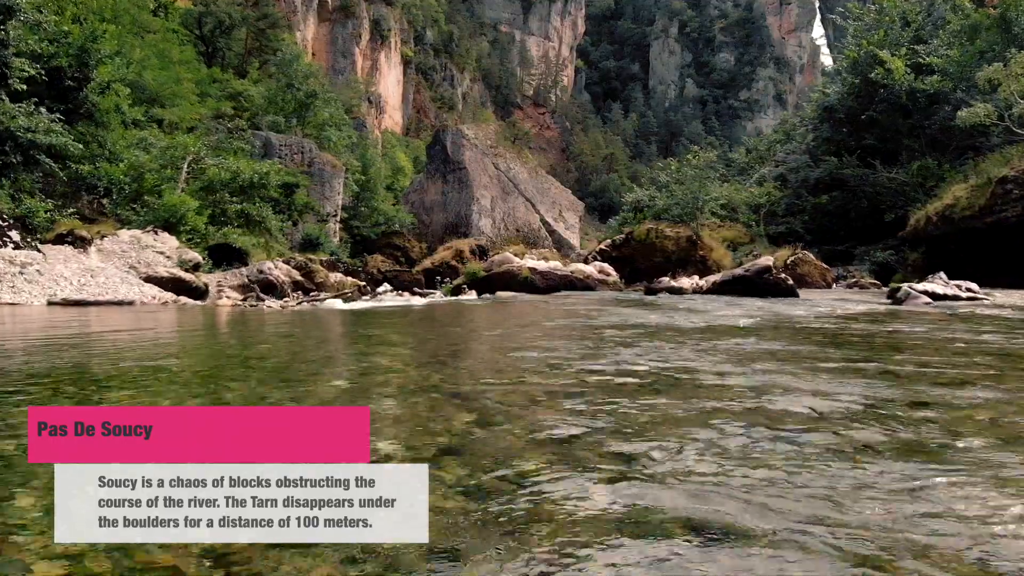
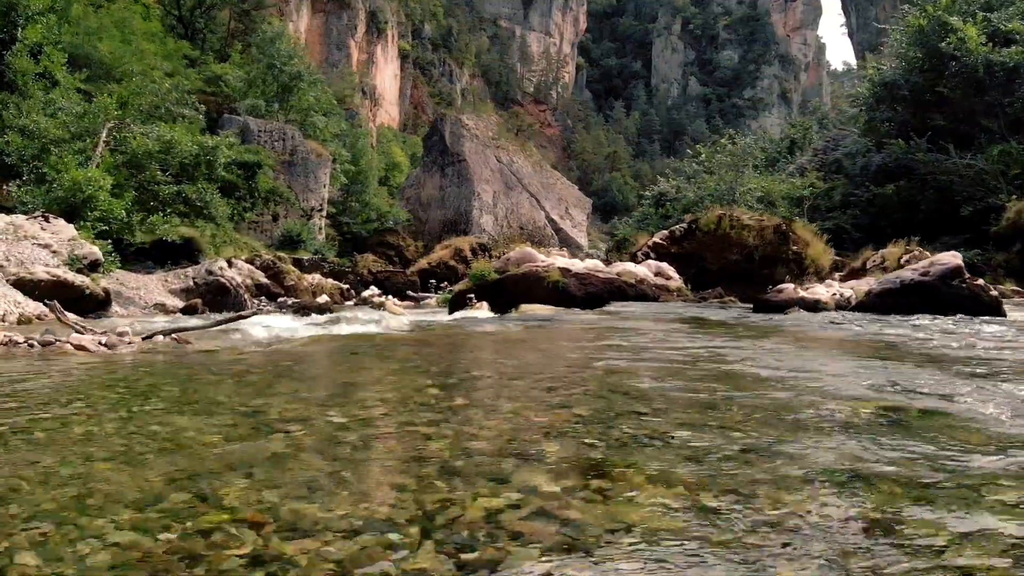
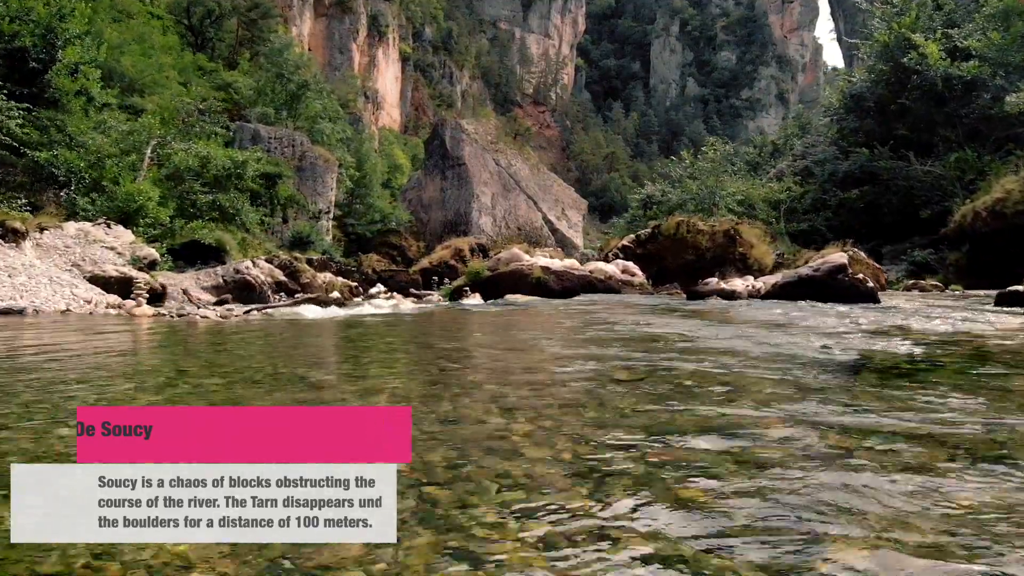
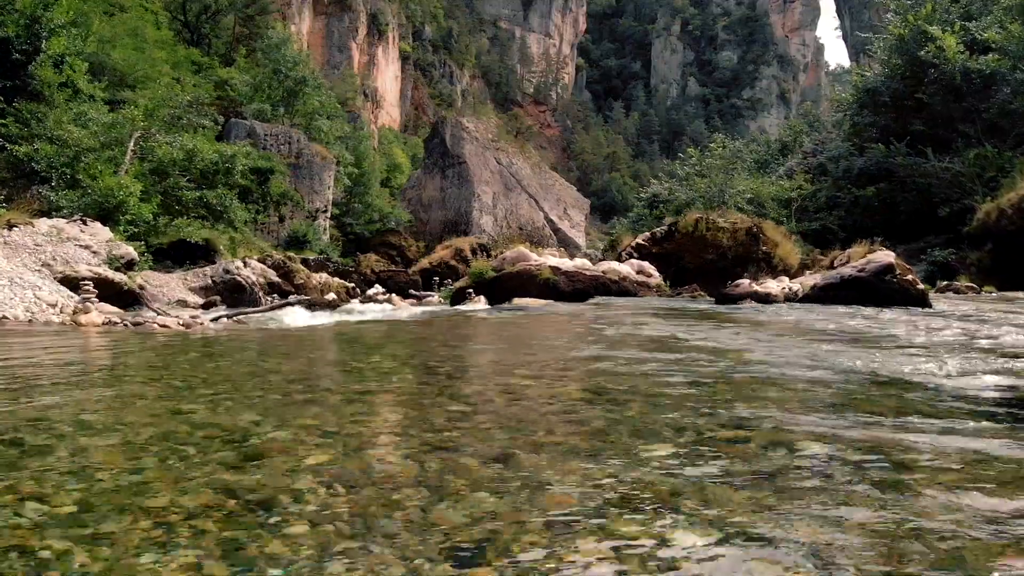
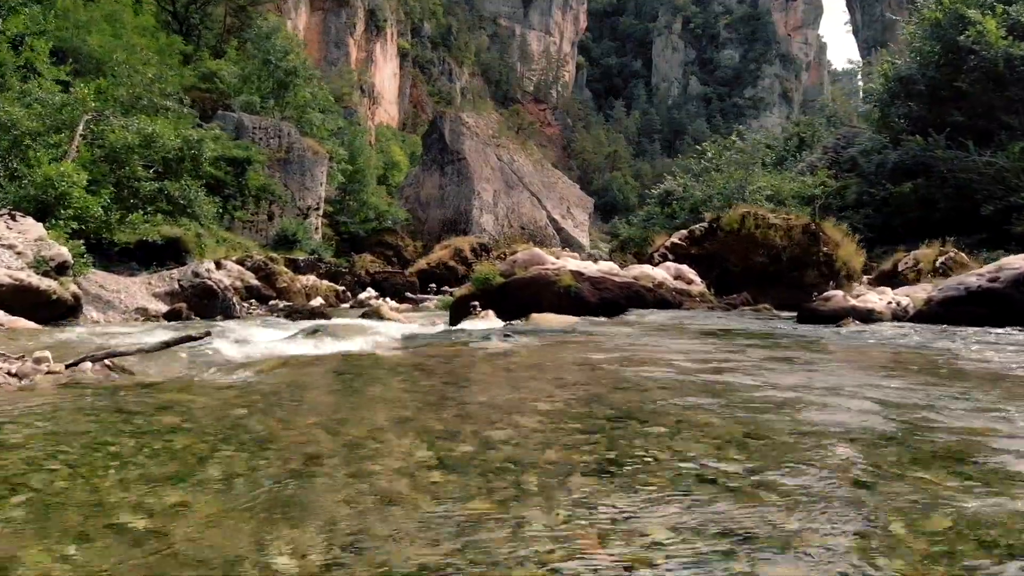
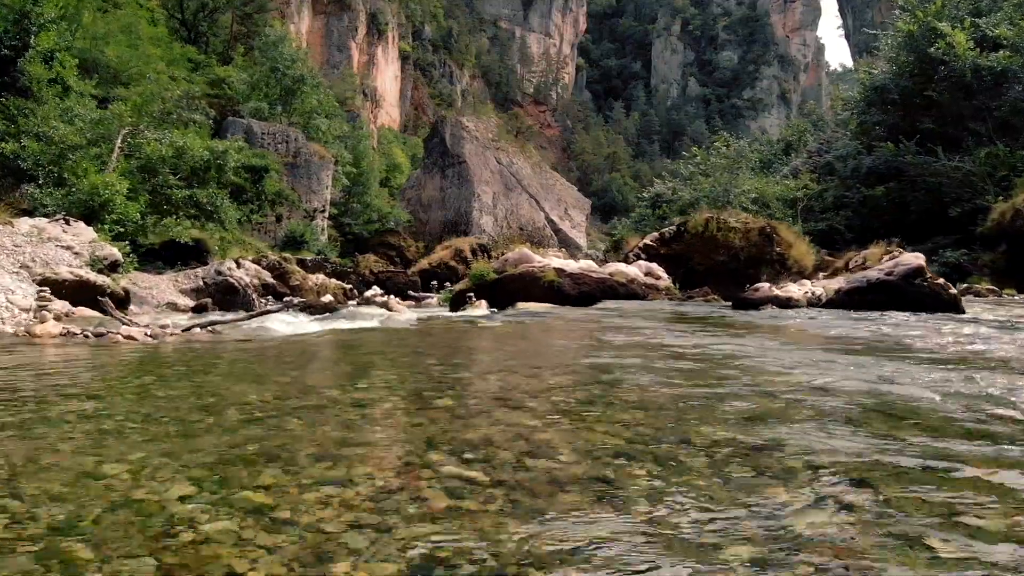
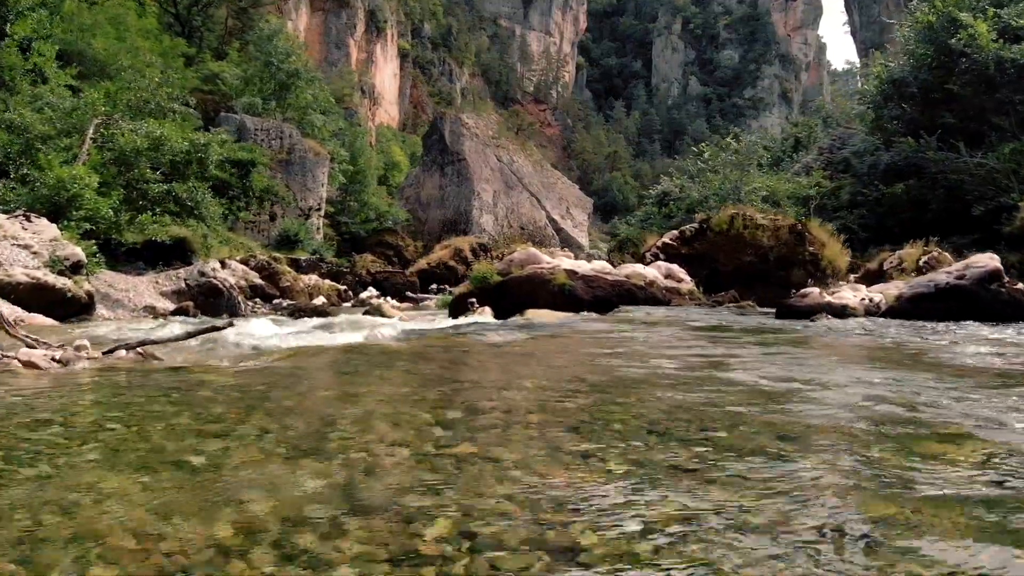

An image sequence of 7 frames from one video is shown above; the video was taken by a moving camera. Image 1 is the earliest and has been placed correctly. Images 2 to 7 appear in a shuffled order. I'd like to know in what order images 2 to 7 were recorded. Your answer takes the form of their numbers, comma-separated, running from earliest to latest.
3, 4, 6, 2, 7, 5
